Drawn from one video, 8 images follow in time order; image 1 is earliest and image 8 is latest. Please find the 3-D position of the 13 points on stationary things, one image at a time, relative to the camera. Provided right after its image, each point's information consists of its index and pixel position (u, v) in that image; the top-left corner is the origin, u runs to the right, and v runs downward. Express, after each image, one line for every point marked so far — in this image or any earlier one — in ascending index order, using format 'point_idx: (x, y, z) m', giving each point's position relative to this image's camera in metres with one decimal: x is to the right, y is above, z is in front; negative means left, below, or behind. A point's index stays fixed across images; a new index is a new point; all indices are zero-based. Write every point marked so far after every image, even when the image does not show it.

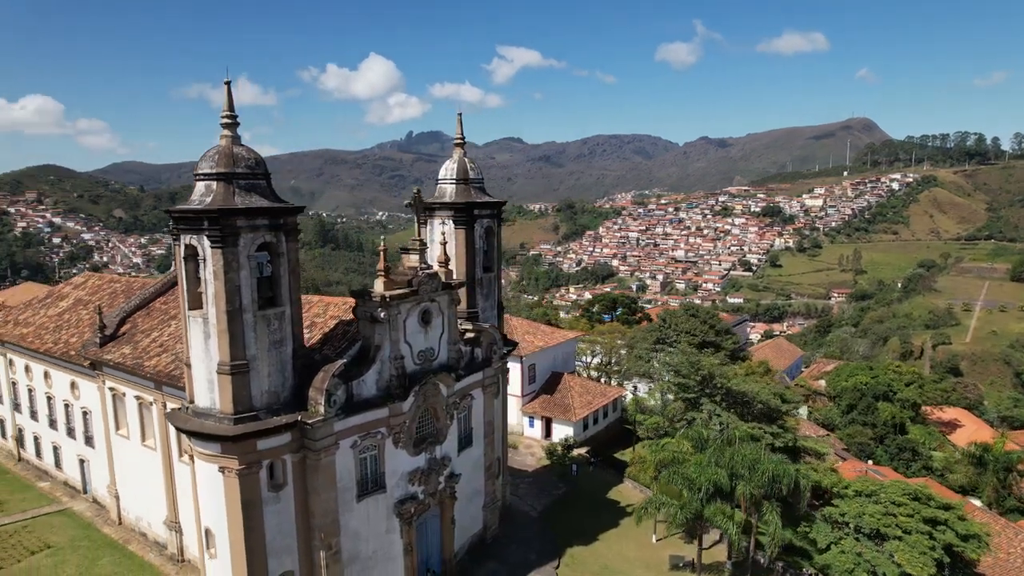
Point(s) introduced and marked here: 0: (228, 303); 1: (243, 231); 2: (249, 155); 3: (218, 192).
0: (-5.8, -0.3, +13.2) m
1: (-5.6, +1.2, +13.3) m
2: (-5.6, +2.9, +13.8) m
3: (-6.0, +2.0, +13.3) m
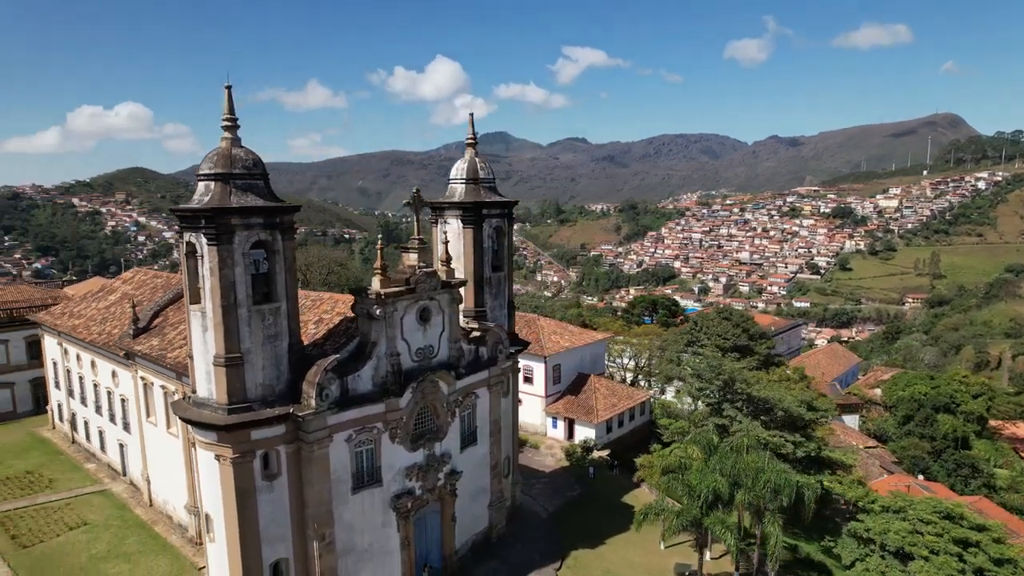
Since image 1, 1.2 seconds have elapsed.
0: (-6.2, -0.2, +13.8) m
1: (-5.9, +1.3, +13.9) m
2: (-5.9, +3.0, +14.4) m
3: (-6.4, +2.1, +13.9) m
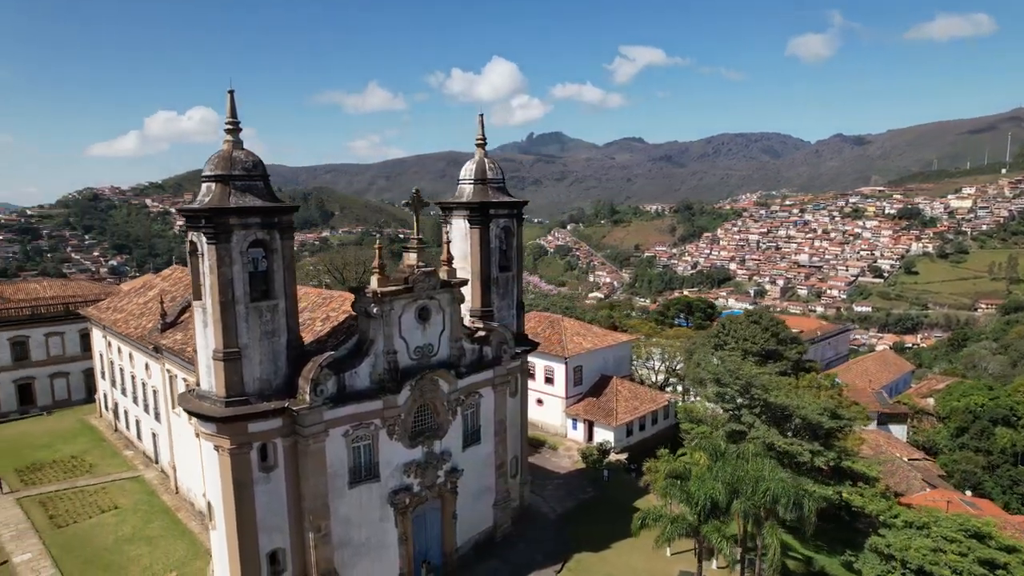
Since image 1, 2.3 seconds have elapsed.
0: (-6.5, -0.2, +14.3) m
1: (-6.2, +1.3, +14.4) m
2: (-6.1, +3.0, +14.9) m
3: (-6.6, +2.1, +14.4) m
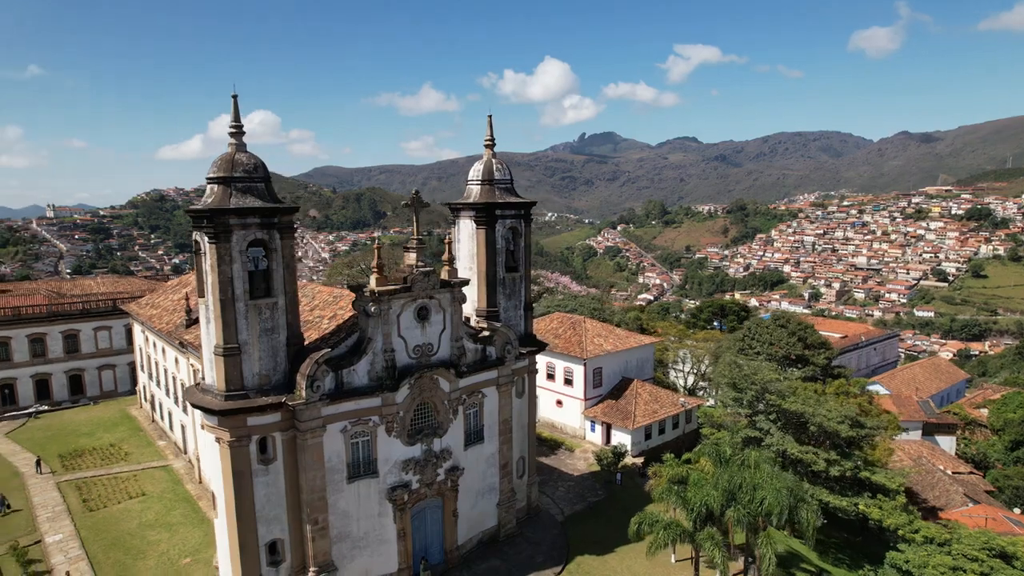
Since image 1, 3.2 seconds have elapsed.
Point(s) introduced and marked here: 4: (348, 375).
0: (-6.7, -0.1, +14.9) m
1: (-6.4, +1.4, +14.9) m
2: (-6.3, +3.1, +15.4) m
3: (-6.9, +2.2, +15.0) m
4: (-4.1, -2.2, +16.4) m
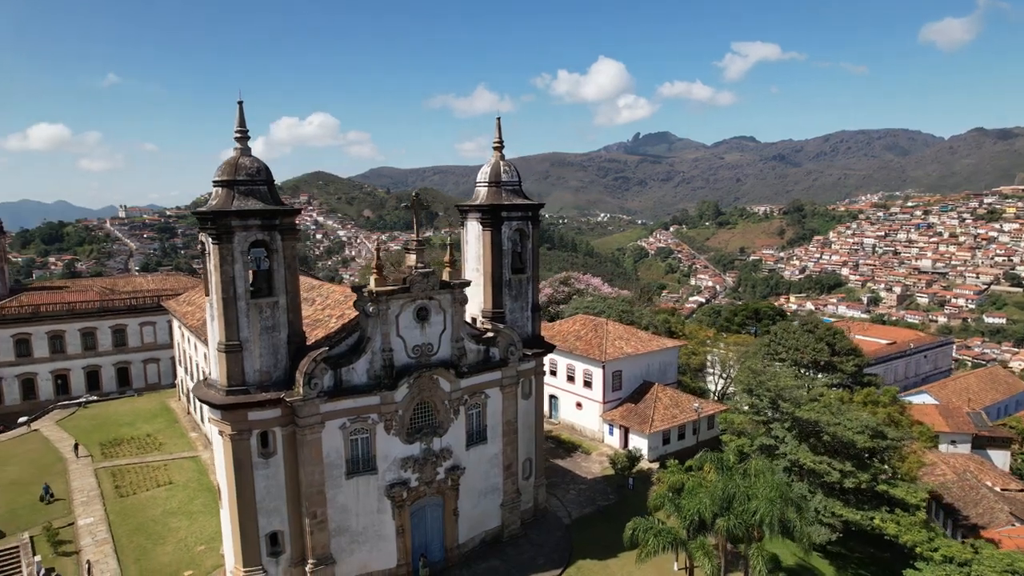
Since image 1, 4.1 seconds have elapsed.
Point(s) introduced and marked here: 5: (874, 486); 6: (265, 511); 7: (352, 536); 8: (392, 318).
0: (-6.9, -0.1, +15.5) m
1: (-6.6, +1.4, +15.5) m
2: (-6.4, +3.1, +15.9) m
3: (-7.0, +2.2, +15.6) m
4: (-4.3, -2.2, +16.8) m
5: (+11.1, -6.1, +19.7) m
6: (-6.3, -5.7, +16.4) m
7: (-4.3, -6.7, +17.3) m
8: (-3.2, -0.8, +17.1) m
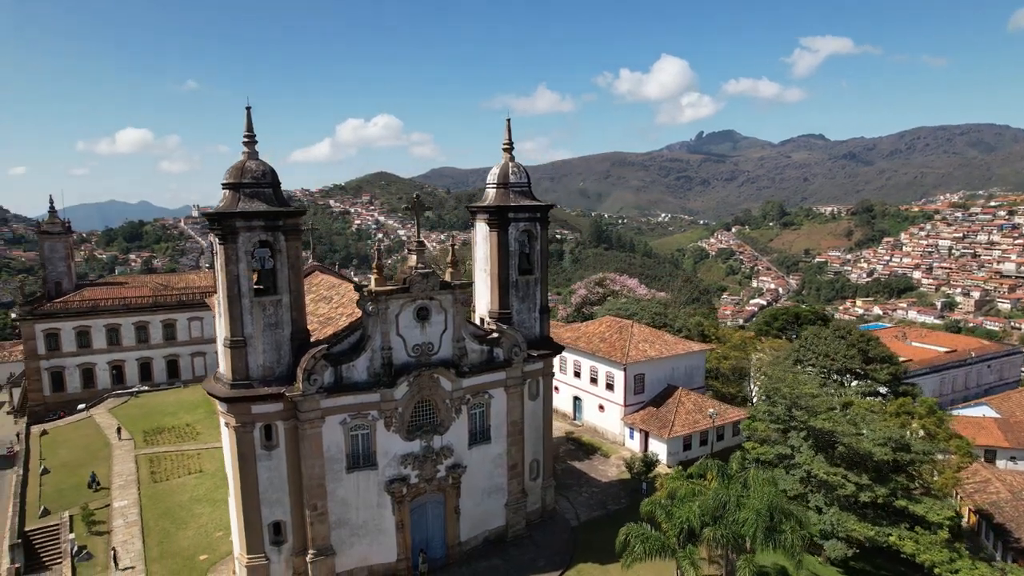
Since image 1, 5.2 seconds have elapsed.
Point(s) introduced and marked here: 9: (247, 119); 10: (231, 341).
0: (-7.1, 0.0, +16.2) m
1: (-6.8, +1.4, +16.2) m
2: (-6.5, +3.1, +16.6) m
3: (-7.2, +2.3, +16.3) m
4: (-4.4, -2.2, +17.2) m
5: (+11.1, -6.2, +18.8) m
6: (-6.5, -5.7, +17.1) m
7: (-4.4, -6.6, +17.8) m
8: (-3.3, -0.8, +17.5) m
9: (-7.0, +4.4, +16.9) m
10: (-7.1, -1.3, +16.3) m
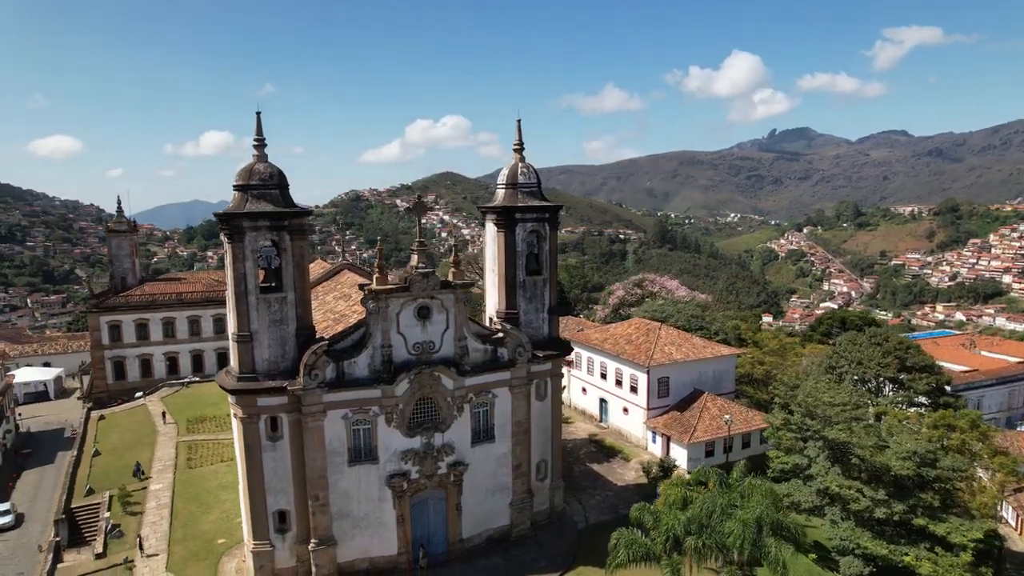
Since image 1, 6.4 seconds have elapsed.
0: (-7.3, 0.0, +16.9) m
1: (-6.9, +1.5, +16.9) m
2: (-6.6, +3.2, +17.3) m
3: (-7.3, +2.3, +17.0) m
4: (-4.5, -2.2, +17.7) m
5: (+11.1, -6.4, +17.8) m
6: (-6.6, -5.6, +17.8) m
7: (-4.5, -6.6, +18.3) m
8: (-3.3, -0.7, +17.9) m
9: (-7.0, +4.5, +17.6) m
10: (-7.3, -1.3, +17.1) m
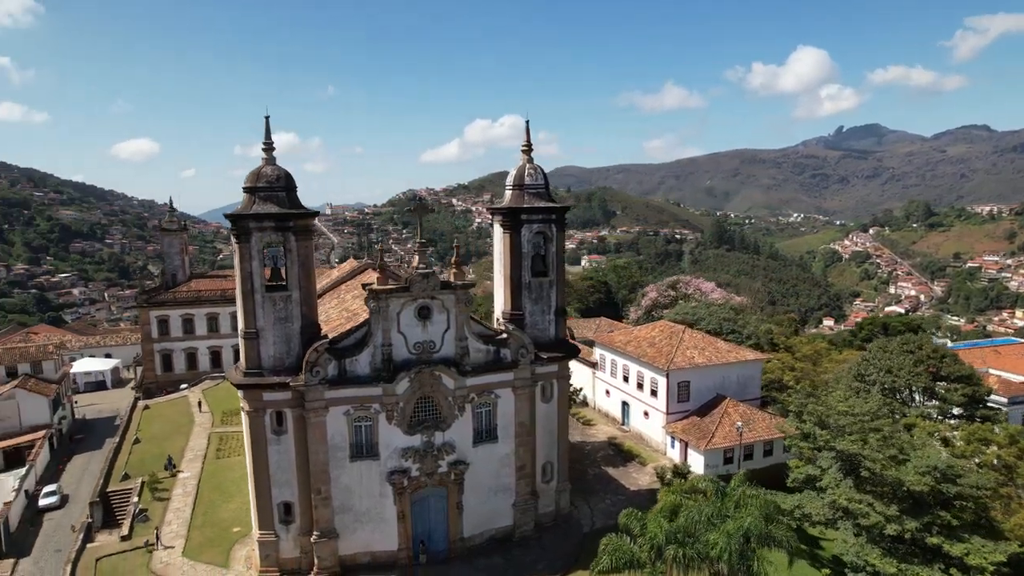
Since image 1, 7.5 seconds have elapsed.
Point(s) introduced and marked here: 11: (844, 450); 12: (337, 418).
0: (-7.4, +0.1, +17.6) m
1: (-7.0, +1.6, +17.5) m
2: (-6.6, +3.2, +17.9) m
3: (-7.4, +2.4, +17.7) m
4: (-4.5, -2.1, +18.1) m
5: (+10.9, -6.5, +16.9) m
6: (-6.7, -5.5, +18.4) m
7: (-4.6, -6.6, +18.7) m
8: (-3.3, -0.8, +18.2) m
9: (-7.0, +4.6, +18.3) m
10: (-7.4, -1.2, +17.7) m
11: (+9.9, -4.7, +18.6) m
12: (-5.0, -3.7, +18.3) m
